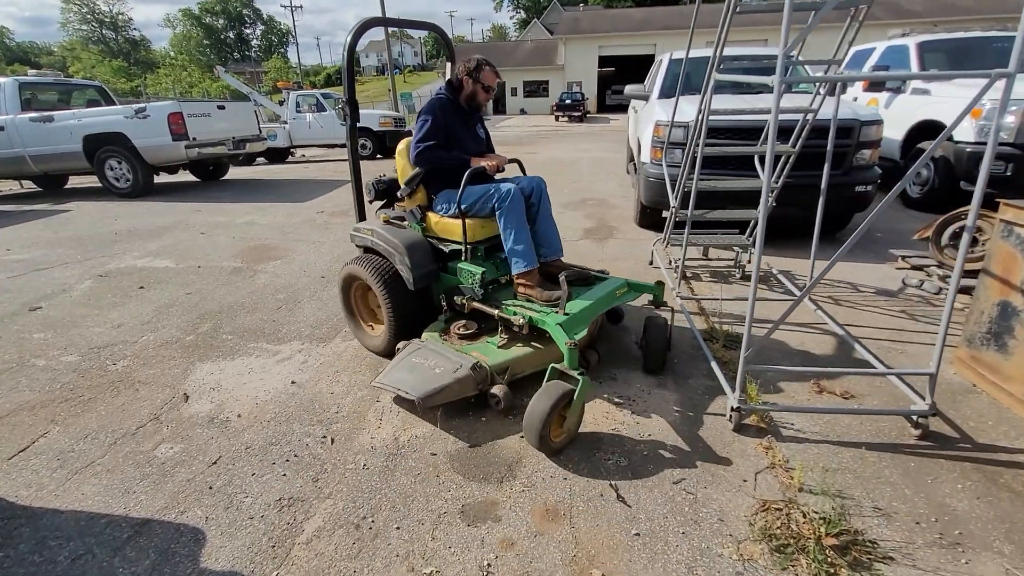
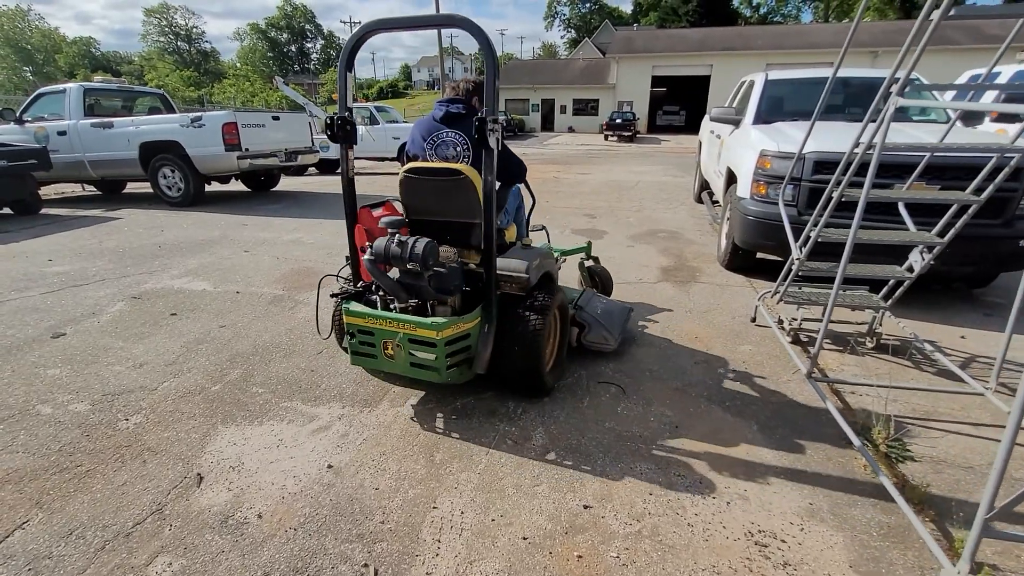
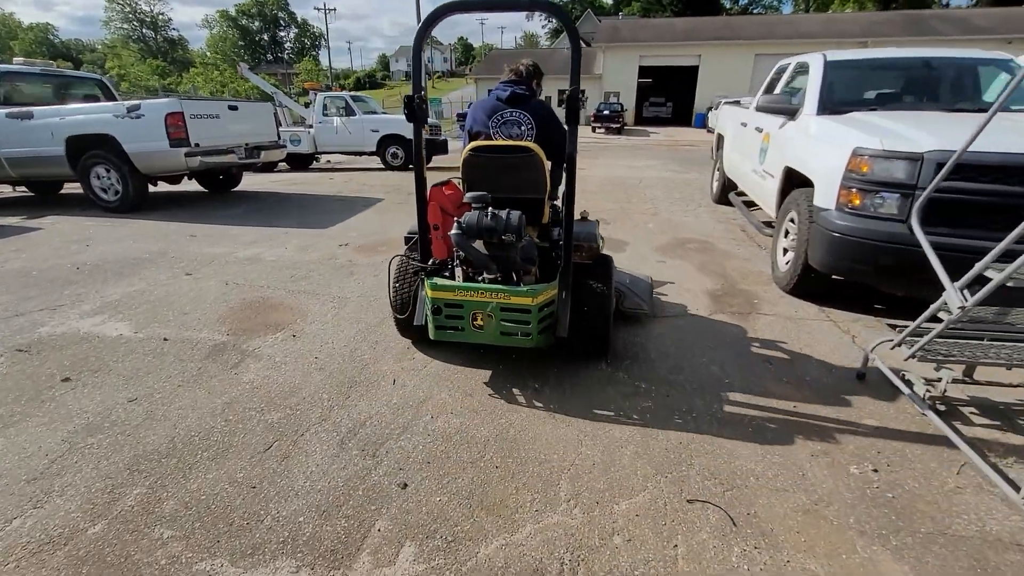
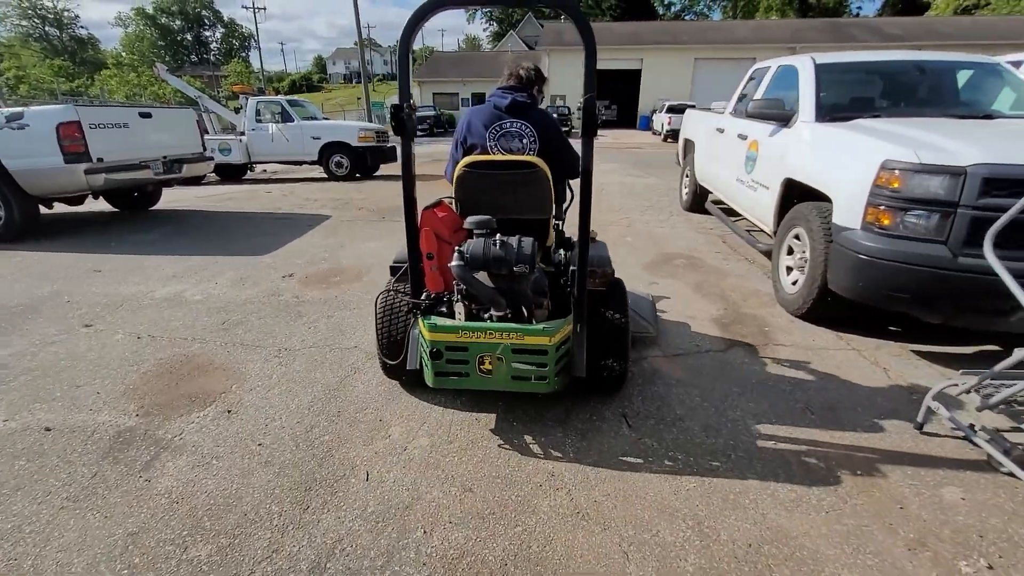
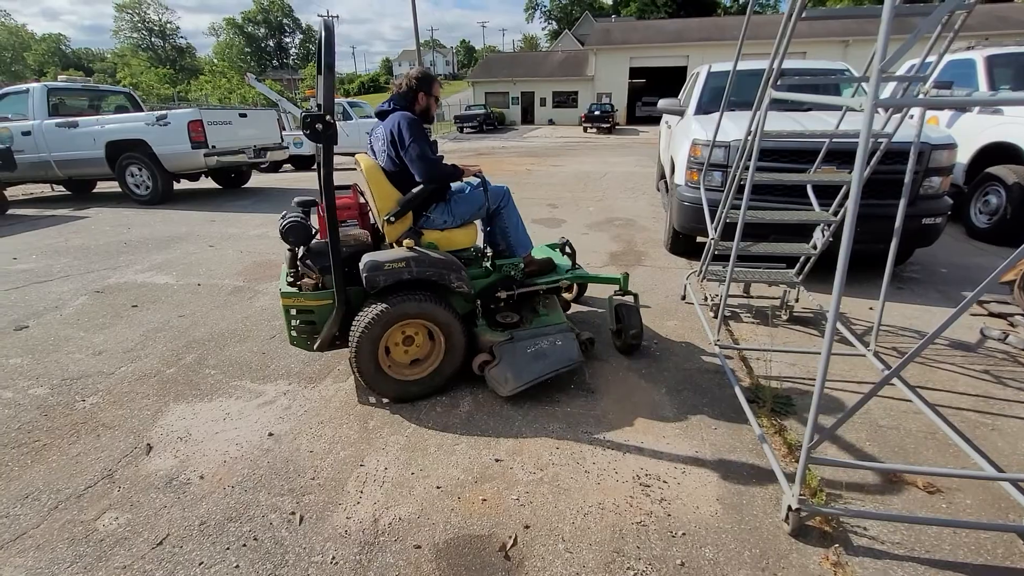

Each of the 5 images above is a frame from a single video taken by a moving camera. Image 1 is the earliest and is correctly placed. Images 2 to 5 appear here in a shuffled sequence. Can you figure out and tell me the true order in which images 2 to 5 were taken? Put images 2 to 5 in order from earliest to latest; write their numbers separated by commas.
5, 2, 3, 4
